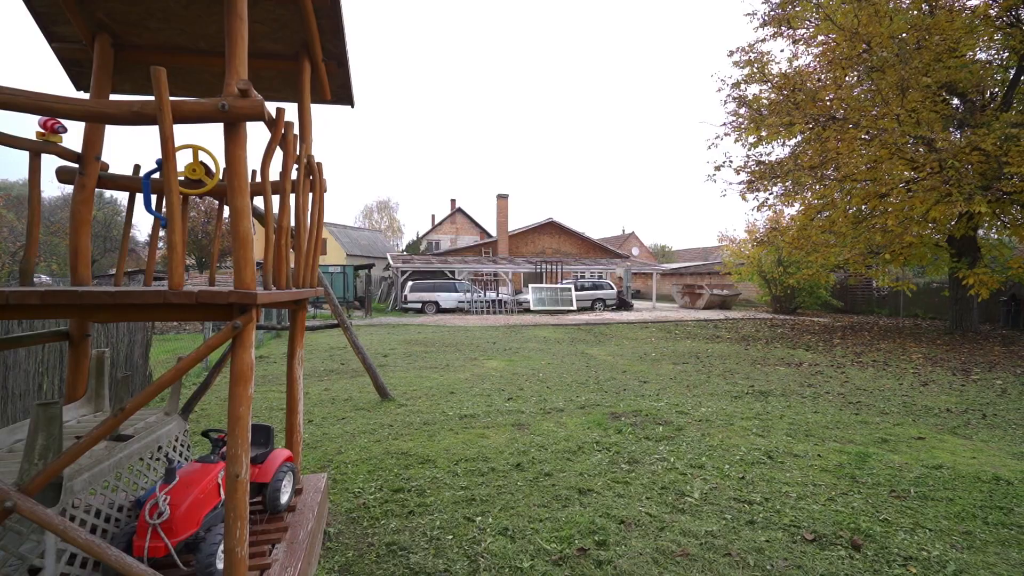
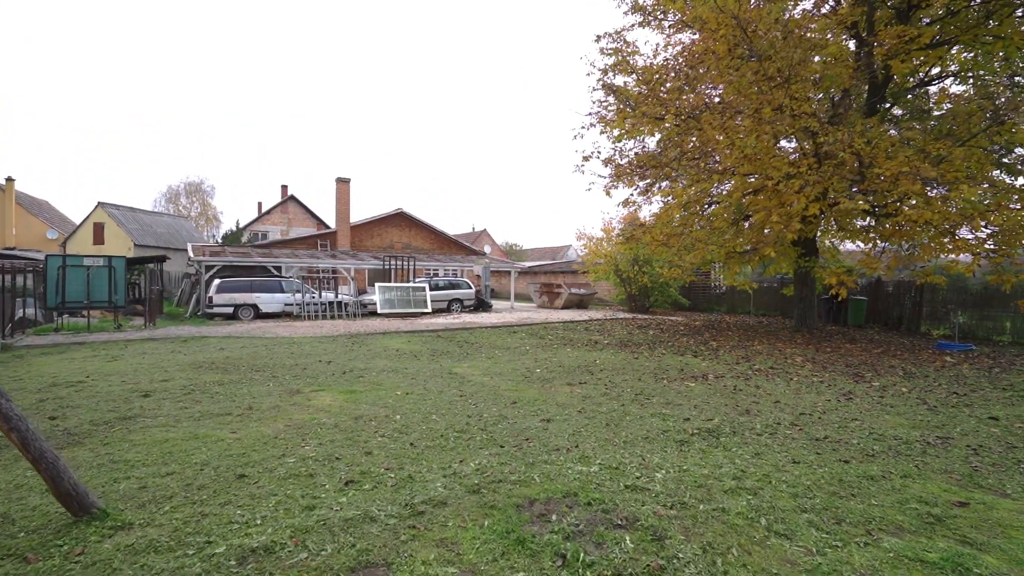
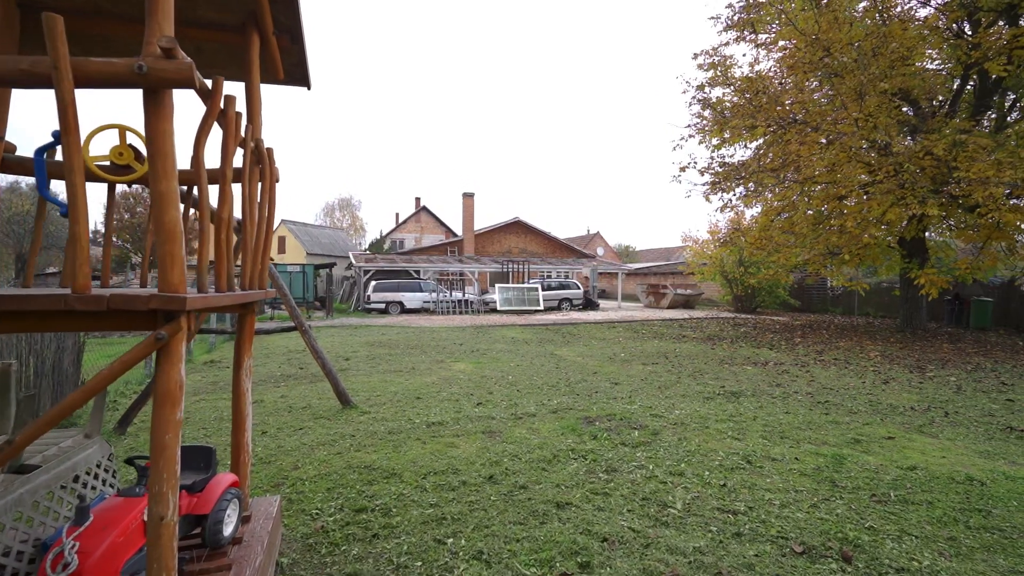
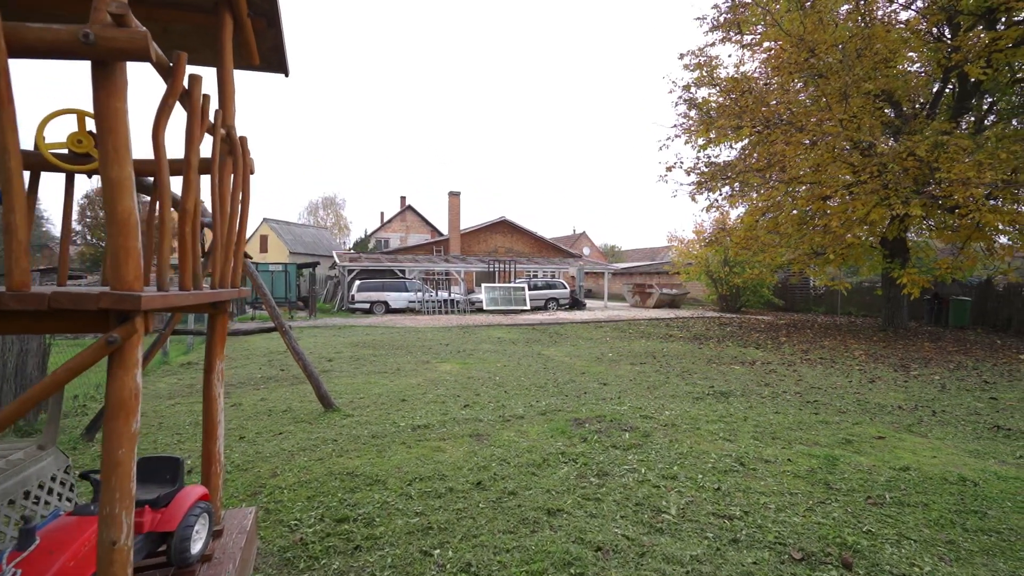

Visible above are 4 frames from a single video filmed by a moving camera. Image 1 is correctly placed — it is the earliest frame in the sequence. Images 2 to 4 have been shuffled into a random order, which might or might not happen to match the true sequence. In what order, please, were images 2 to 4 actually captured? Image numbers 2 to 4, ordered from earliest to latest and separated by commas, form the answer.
3, 4, 2
